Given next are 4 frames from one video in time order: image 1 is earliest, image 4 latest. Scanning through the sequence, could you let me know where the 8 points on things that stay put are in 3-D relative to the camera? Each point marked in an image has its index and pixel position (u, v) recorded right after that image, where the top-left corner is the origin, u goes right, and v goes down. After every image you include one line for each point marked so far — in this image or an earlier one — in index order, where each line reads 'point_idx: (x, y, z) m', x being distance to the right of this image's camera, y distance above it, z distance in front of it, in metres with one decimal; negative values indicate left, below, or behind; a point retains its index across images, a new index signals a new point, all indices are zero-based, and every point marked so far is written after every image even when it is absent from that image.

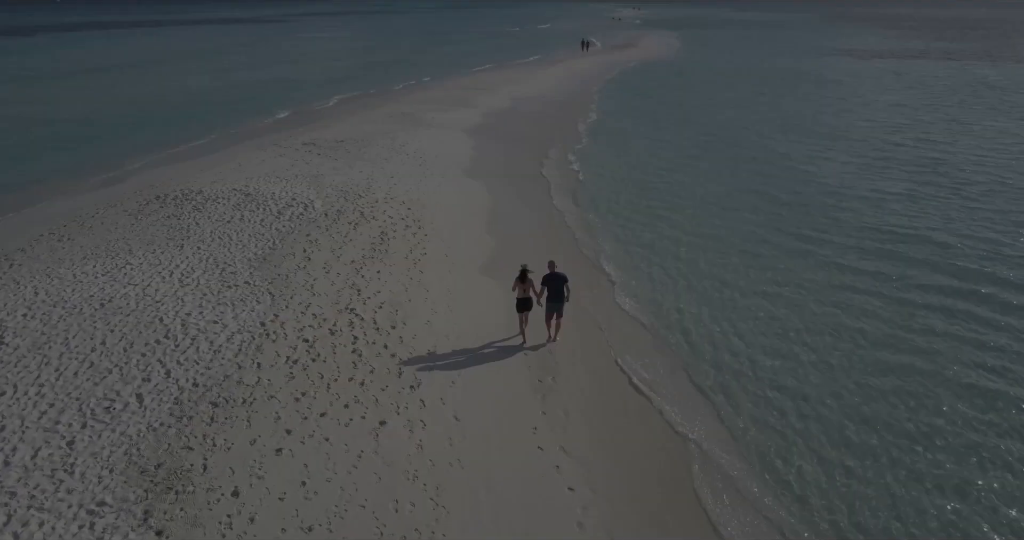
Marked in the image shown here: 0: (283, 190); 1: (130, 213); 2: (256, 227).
0: (-7.1, +2.5, +17.8) m
1: (-10.7, +1.6, +16.0) m
2: (-6.8, +1.1, +15.0) m
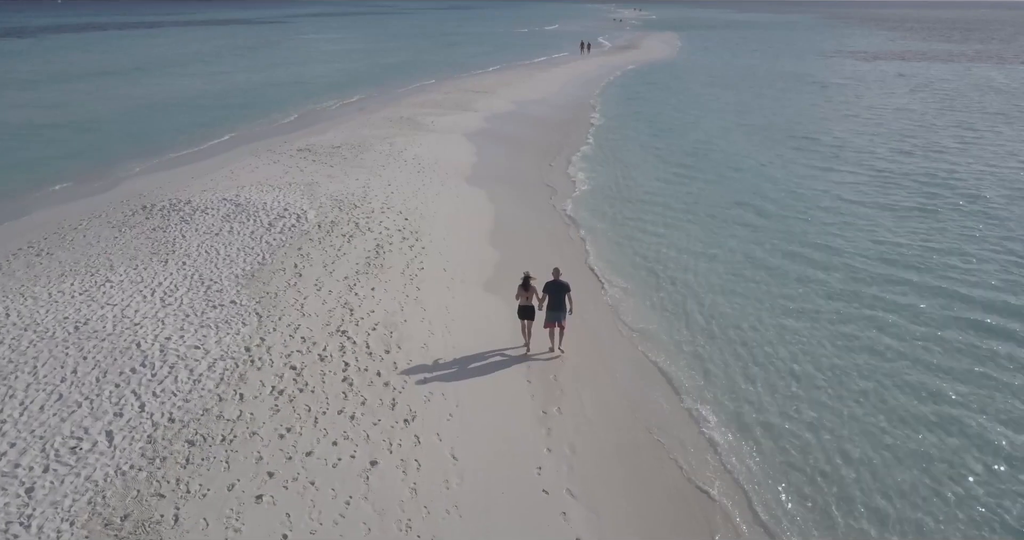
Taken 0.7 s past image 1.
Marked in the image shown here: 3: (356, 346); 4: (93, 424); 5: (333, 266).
0: (-7.1, +2.1, +17.1) m
1: (-10.7, +1.2, +15.3) m
2: (-6.7, +0.8, +14.4) m
3: (-2.9, -1.4, +10.5) m
4: (-6.0, -2.2, +8.2) m
5: (-4.2, +0.1, +13.4) m
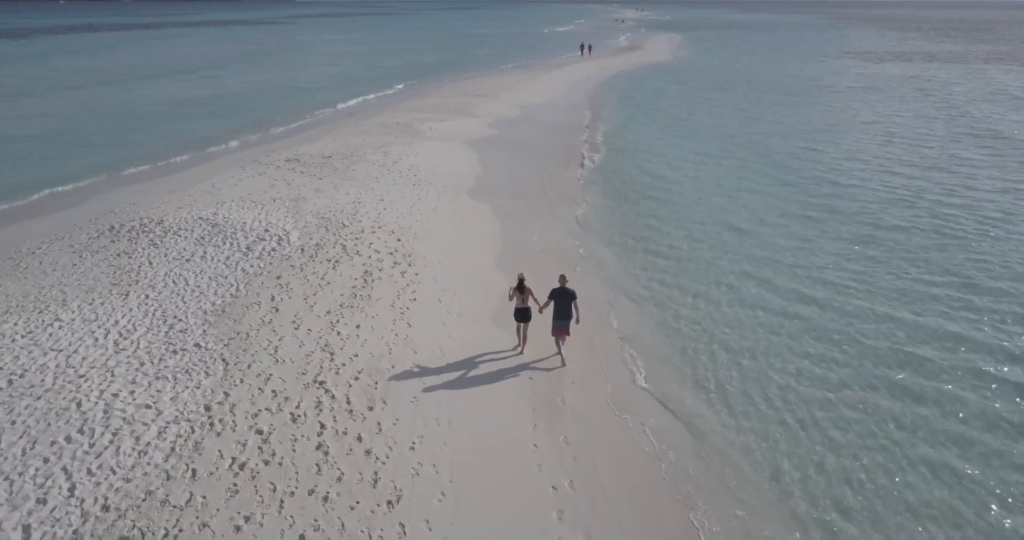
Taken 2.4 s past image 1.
0: (-7.0, +1.4, +15.7) m
1: (-10.6, +0.5, +13.9) m
2: (-6.7, +0.1, +12.9) m
3: (-2.8, -2.1, +9.1) m
4: (-6.0, -2.9, +6.8) m
5: (-4.1, -0.6, +12.0) m
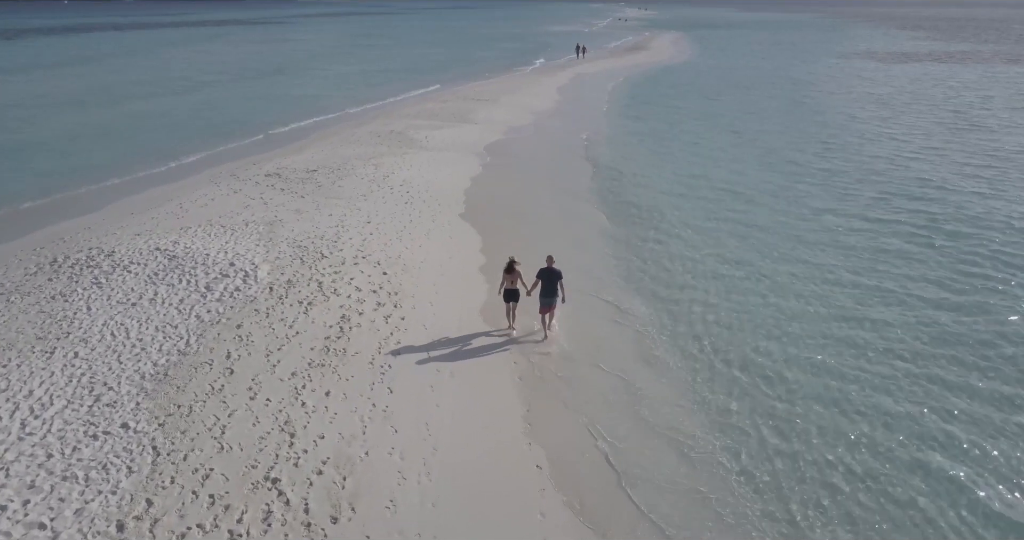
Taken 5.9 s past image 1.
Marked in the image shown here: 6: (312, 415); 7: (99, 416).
0: (-7.0, +0.5, +13.7) m
1: (-10.6, -0.4, +11.9) m
2: (-6.6, -0.8, +10.9) m
3: (-2.8, -3.0, +7.1) m
4: (-5.9, -3.8, +4.8) m
5: (-4.1, -1.5, +10.0) m
6: (-3.1, -2.2, +8.7) m
7: (-6.0, -2.2, +8.4) m
